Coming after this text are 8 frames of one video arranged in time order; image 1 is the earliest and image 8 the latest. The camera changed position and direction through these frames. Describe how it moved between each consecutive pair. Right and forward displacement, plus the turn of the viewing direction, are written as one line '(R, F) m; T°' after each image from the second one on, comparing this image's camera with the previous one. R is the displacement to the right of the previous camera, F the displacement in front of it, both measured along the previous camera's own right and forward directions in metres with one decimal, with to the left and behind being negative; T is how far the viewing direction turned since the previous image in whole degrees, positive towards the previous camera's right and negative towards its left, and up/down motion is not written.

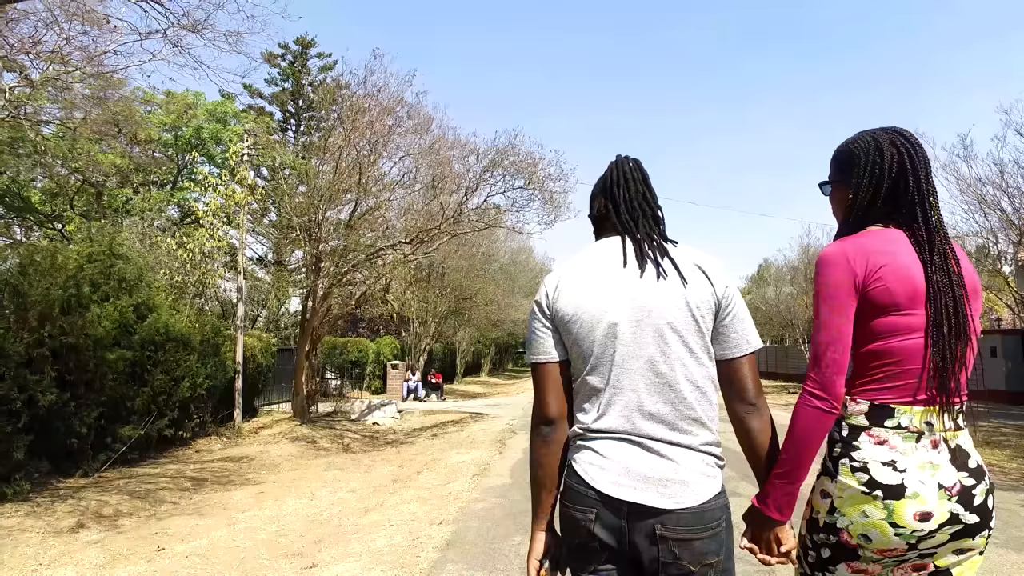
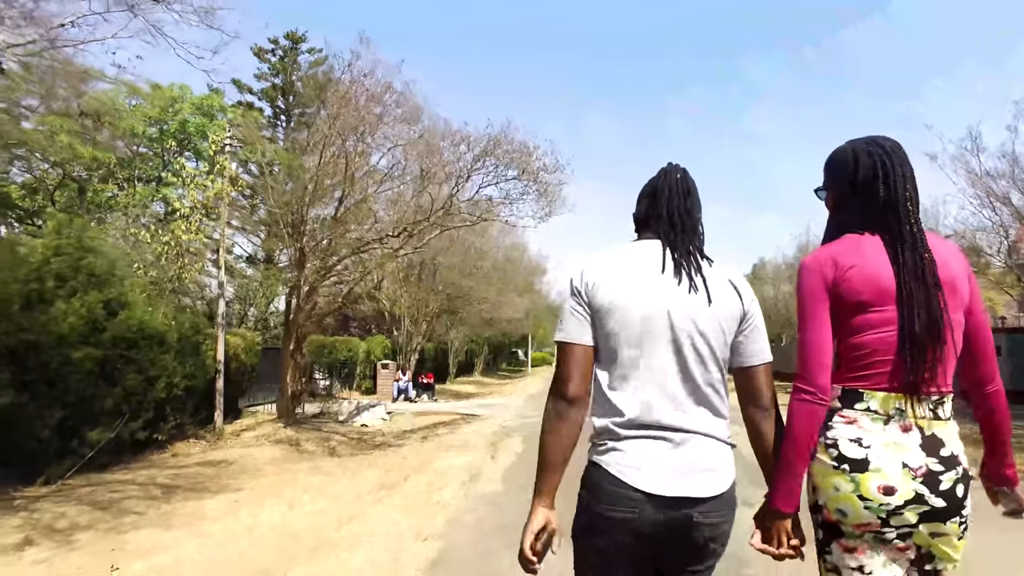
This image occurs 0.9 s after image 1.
(0.0, +0.6) m; 0°
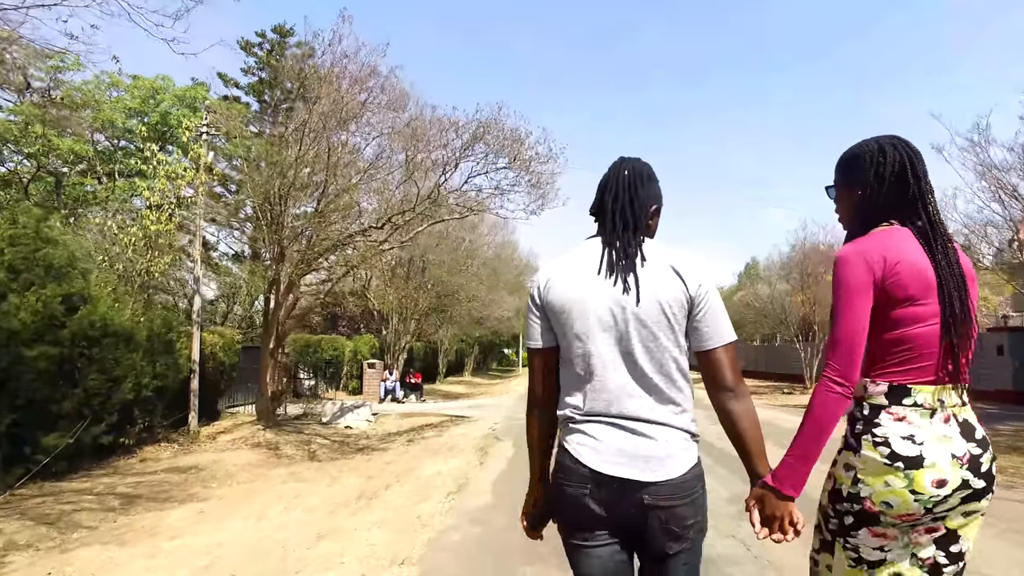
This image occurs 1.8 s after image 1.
(0.0, +0.7) m; +1°
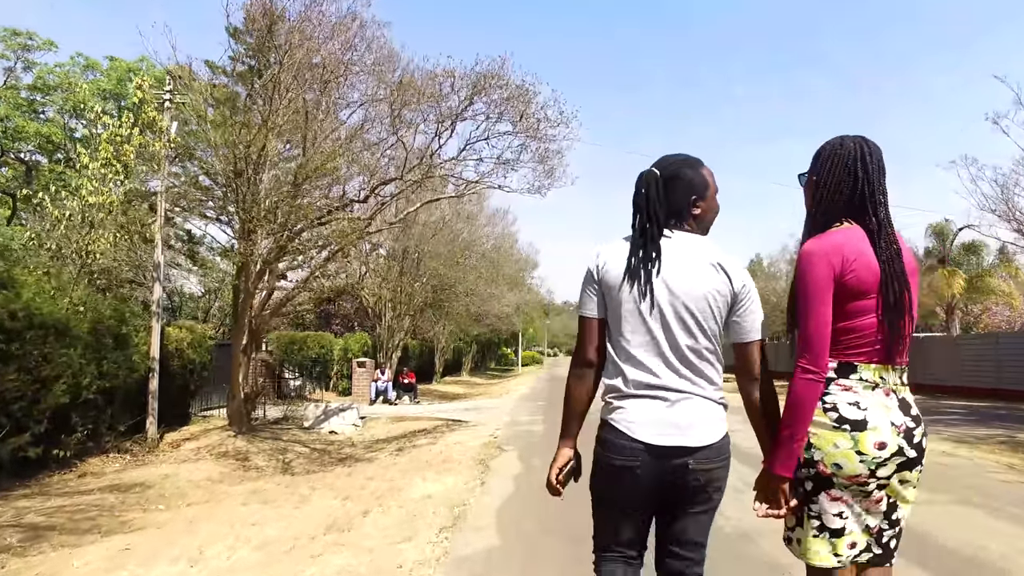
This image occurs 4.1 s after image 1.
(-0.1, +1.7) m; 0°
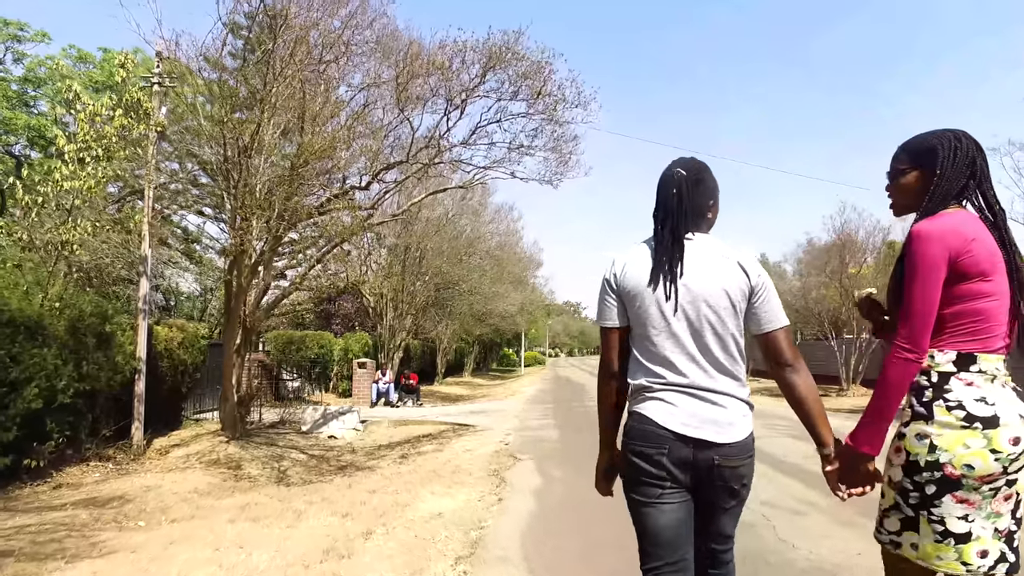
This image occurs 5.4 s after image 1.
(-0.2, +0.8) m; 0°
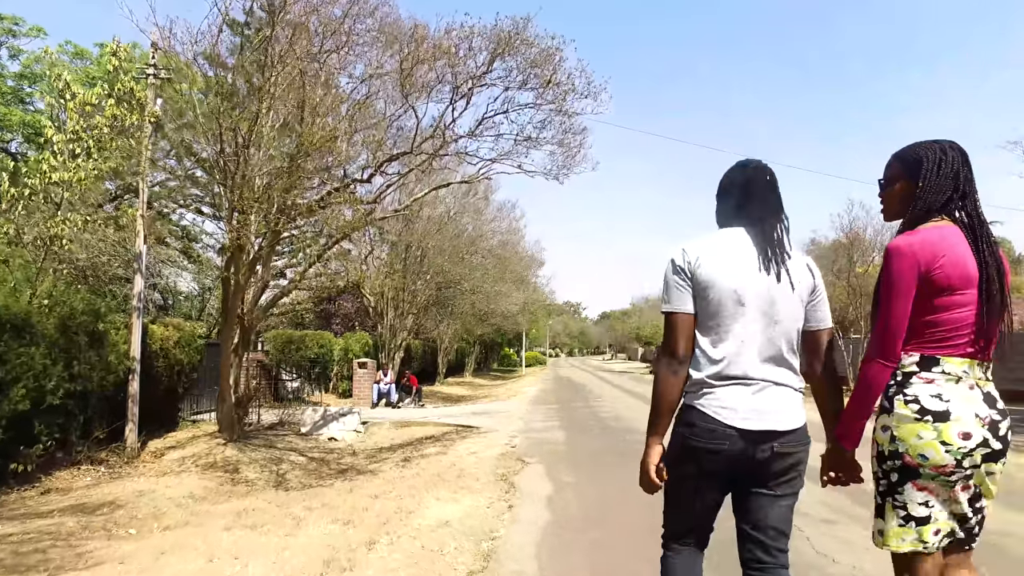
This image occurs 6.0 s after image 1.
(-0.1, +0.3) m; 0°
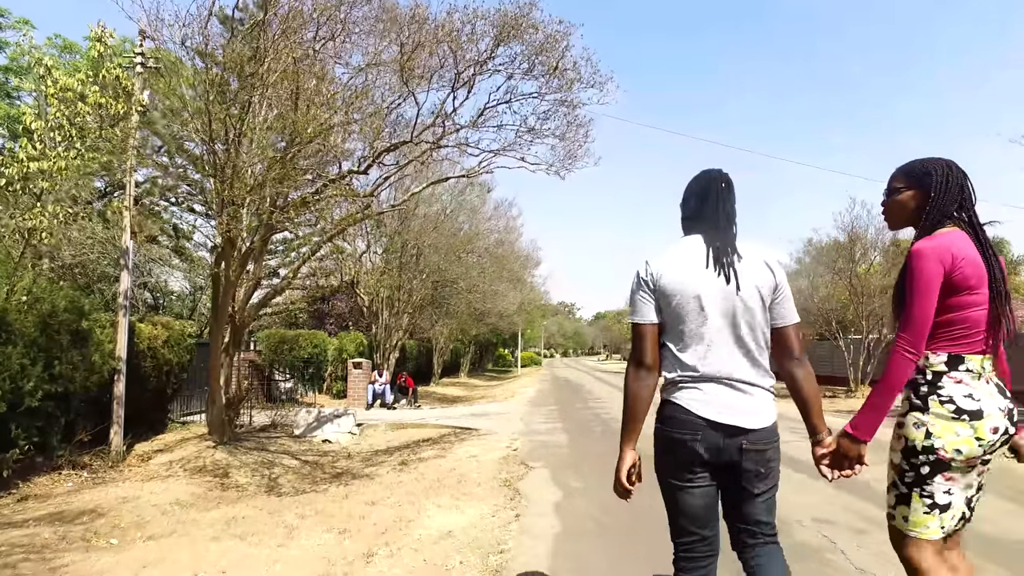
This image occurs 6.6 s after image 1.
(-0.1, +0.4) m; 0°
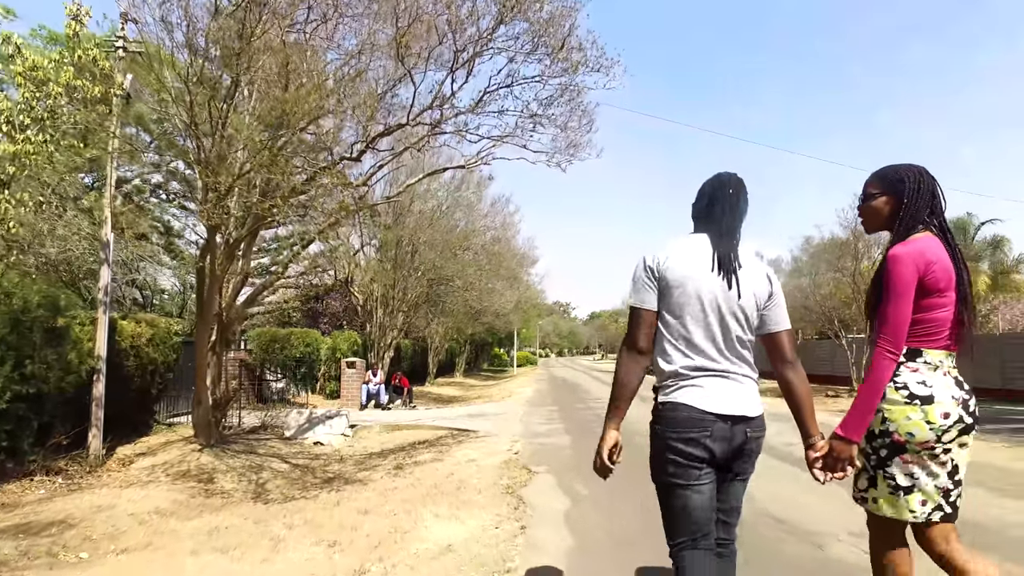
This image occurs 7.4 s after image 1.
(-0.1, +0.5) m; 0°
